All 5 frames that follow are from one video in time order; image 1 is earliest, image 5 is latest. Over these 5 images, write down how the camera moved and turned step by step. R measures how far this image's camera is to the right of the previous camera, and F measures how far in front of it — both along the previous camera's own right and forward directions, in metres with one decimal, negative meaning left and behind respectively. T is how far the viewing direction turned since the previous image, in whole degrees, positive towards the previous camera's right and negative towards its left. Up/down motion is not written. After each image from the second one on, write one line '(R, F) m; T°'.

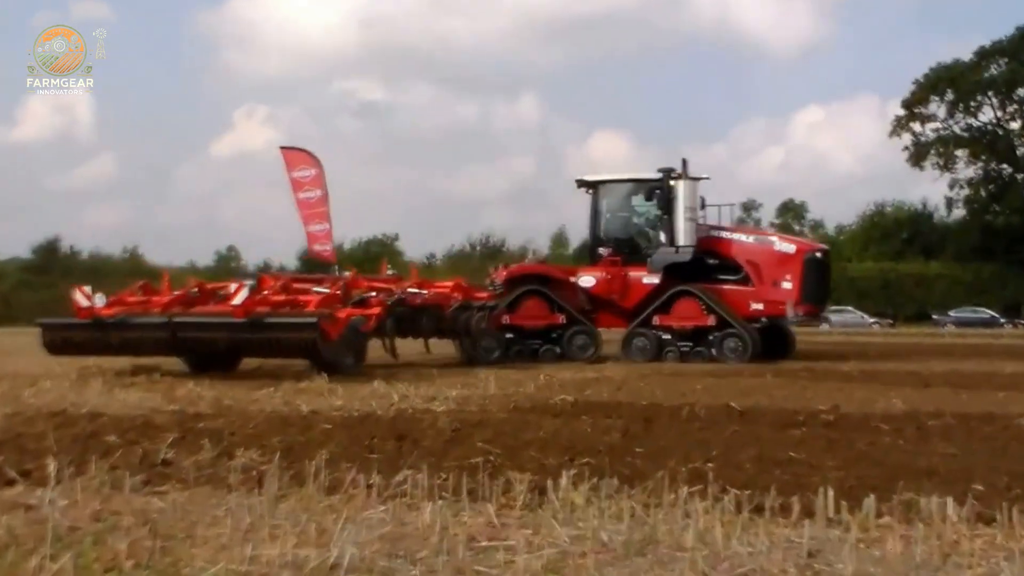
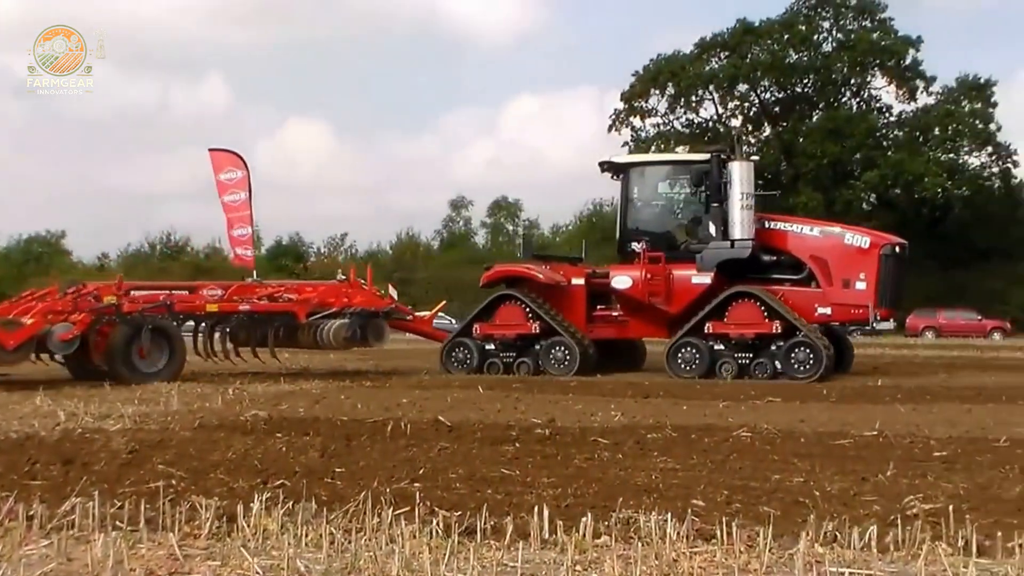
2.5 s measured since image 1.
(+0.1, +0.8) m; +10°
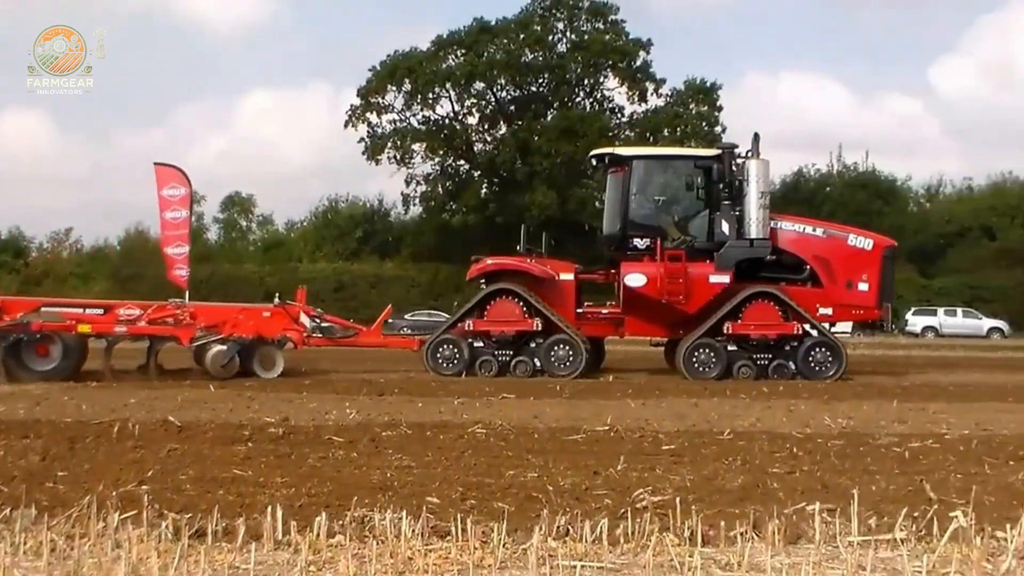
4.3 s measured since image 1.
(0.0, 0.0) m; +9°
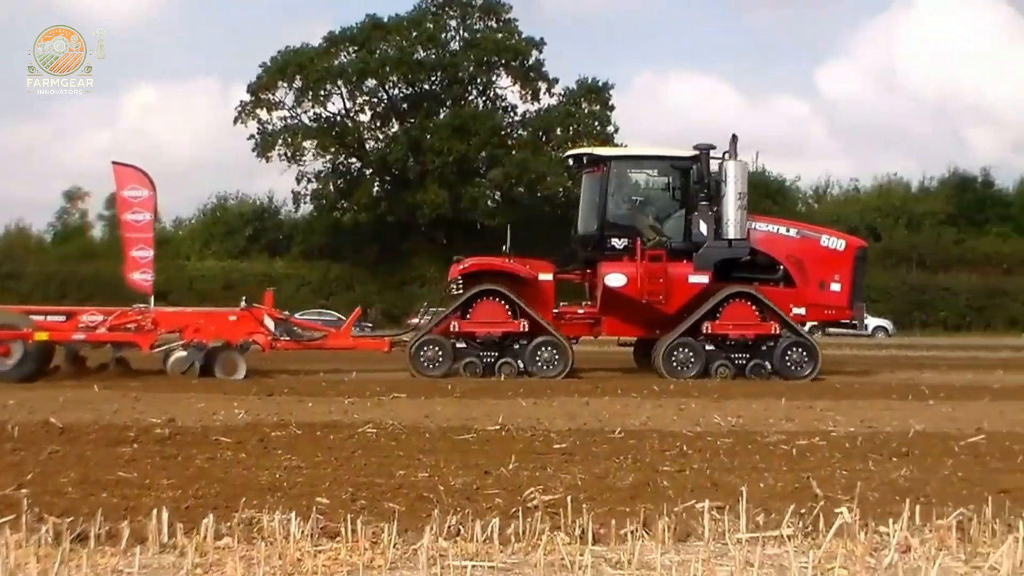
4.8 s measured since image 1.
(0.0, 0.0) m; +4°
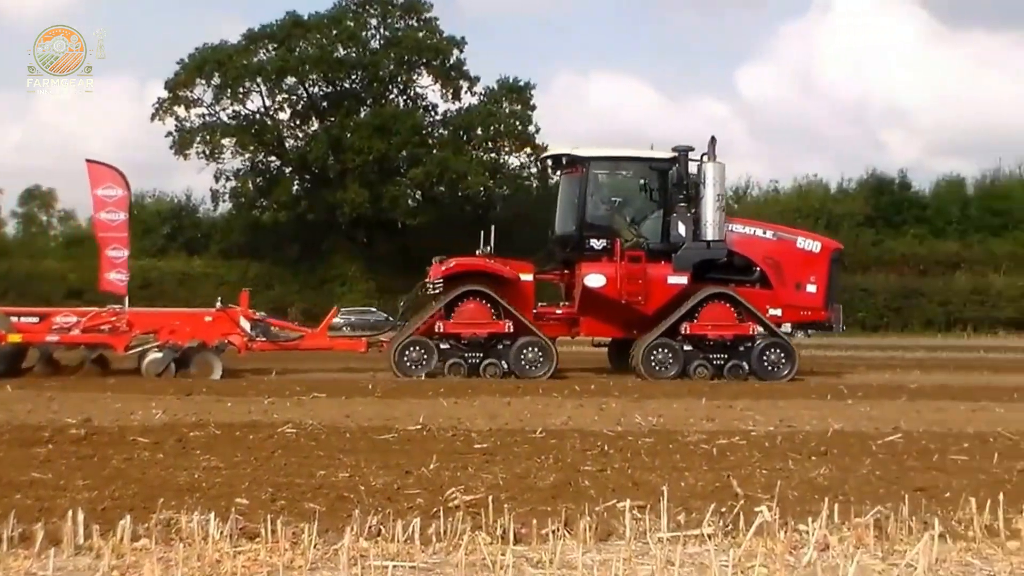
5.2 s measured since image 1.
(0.0, 0.0) m; +3°
